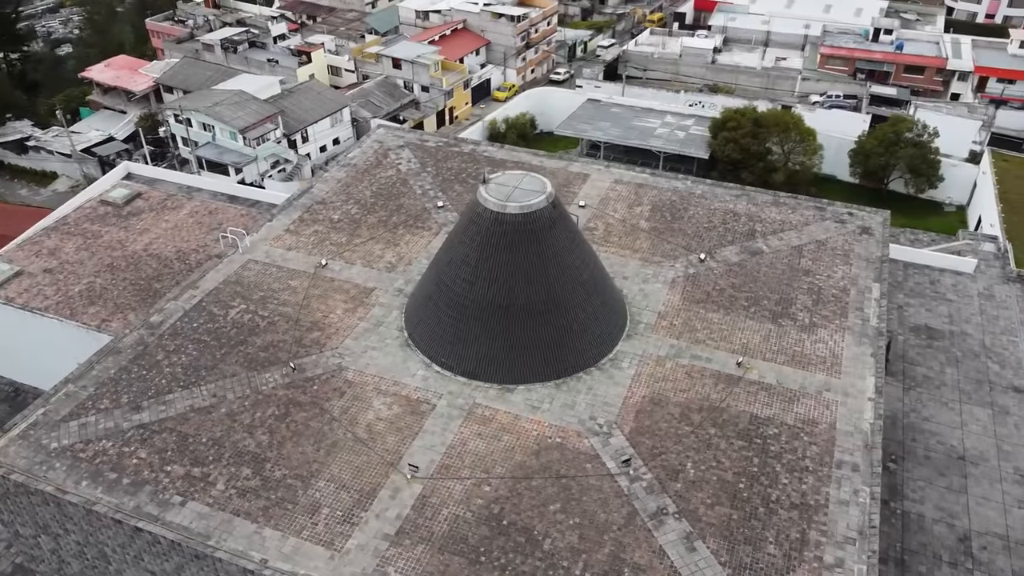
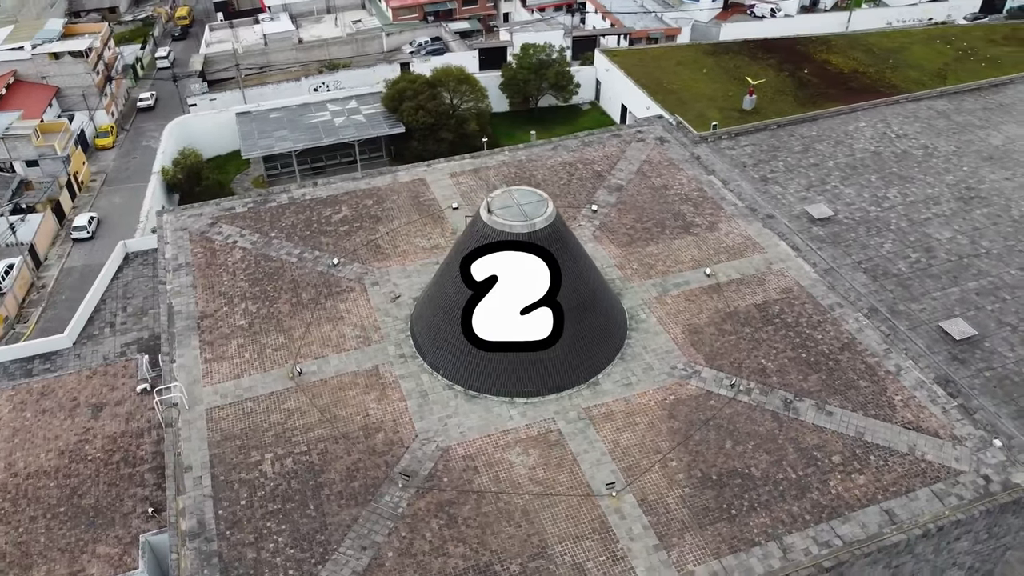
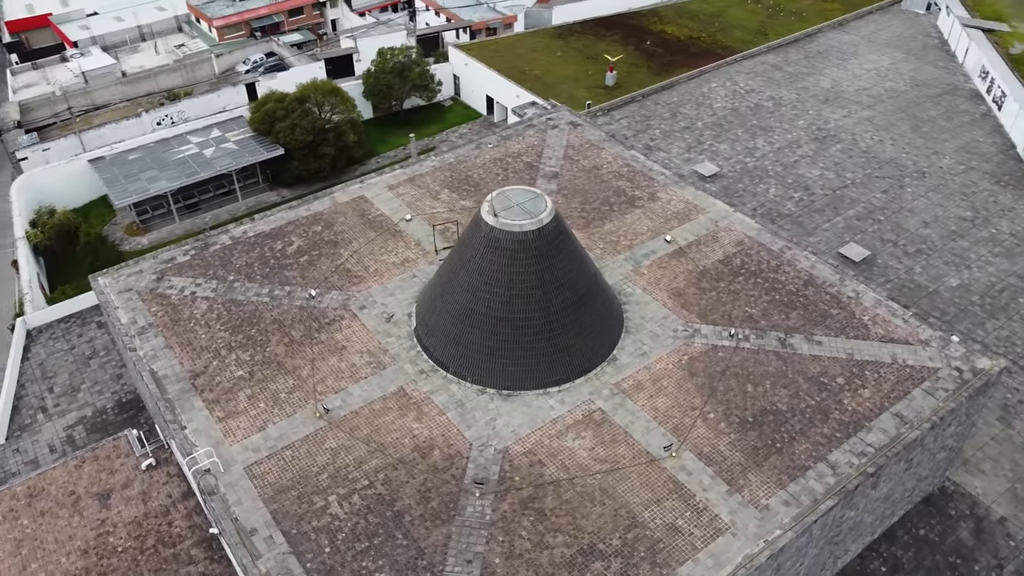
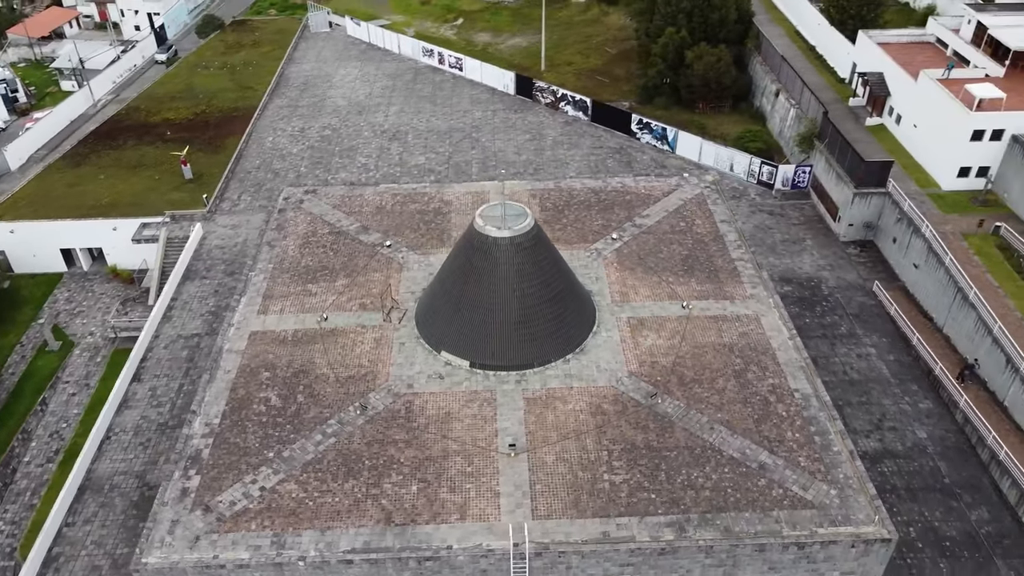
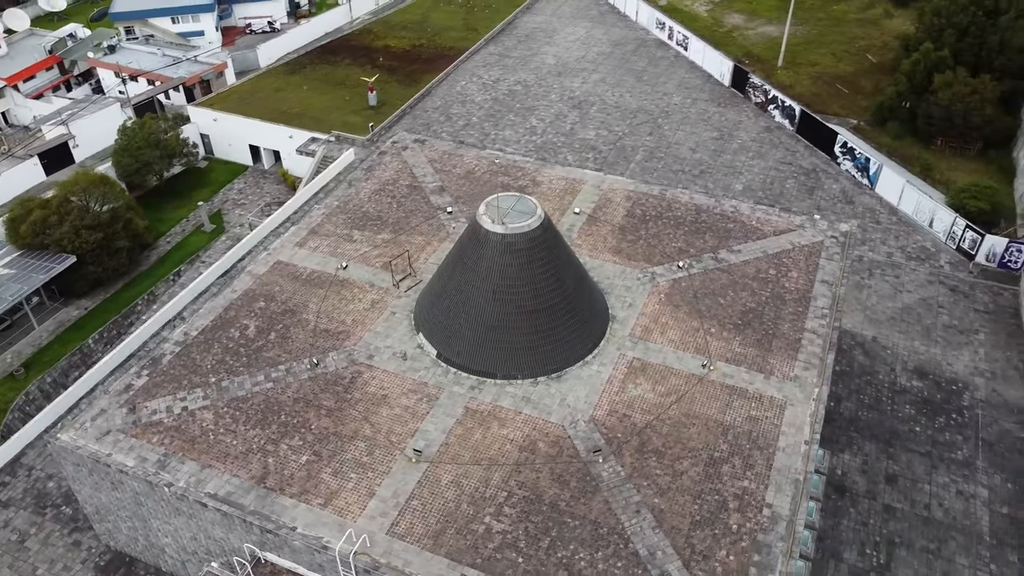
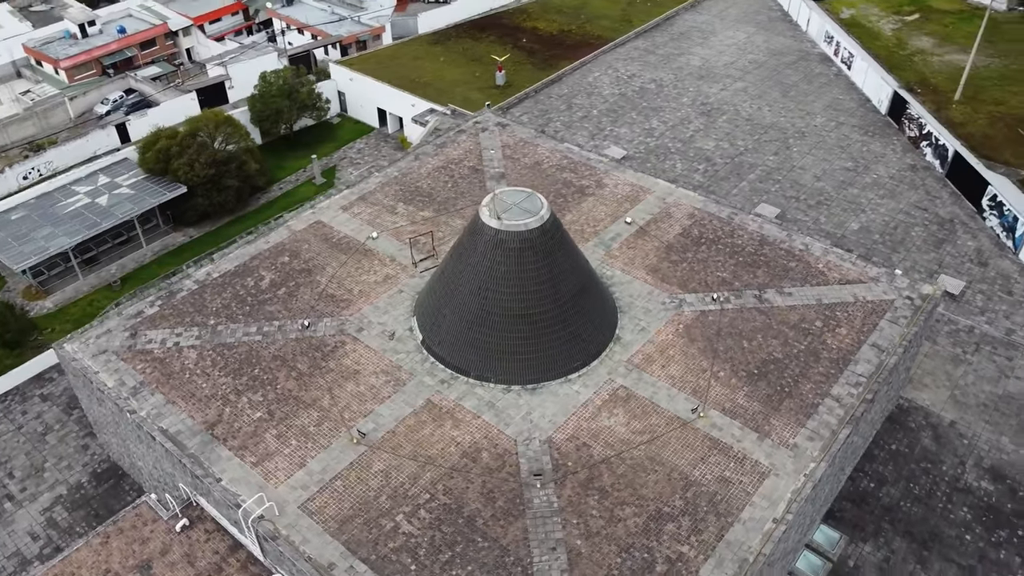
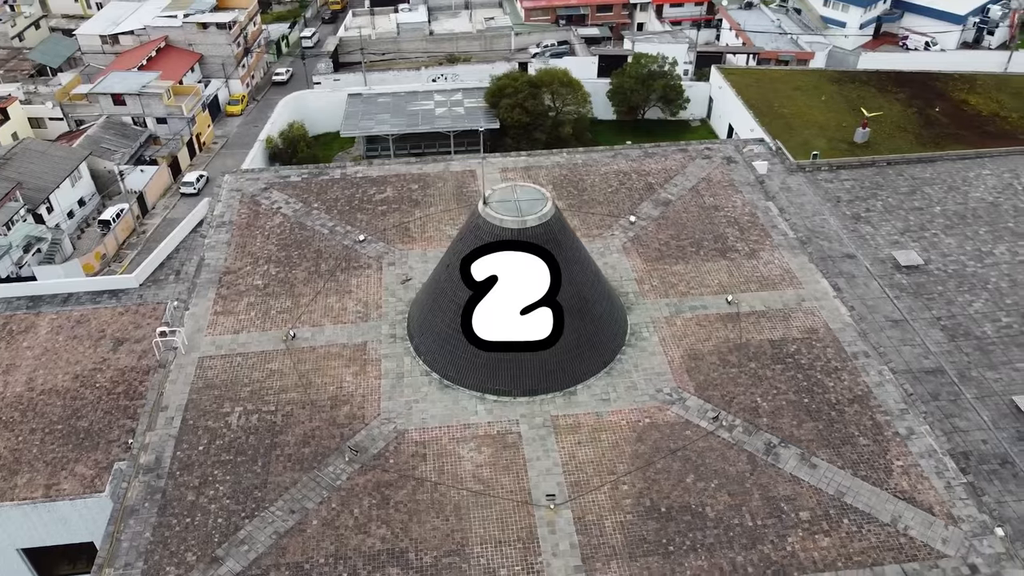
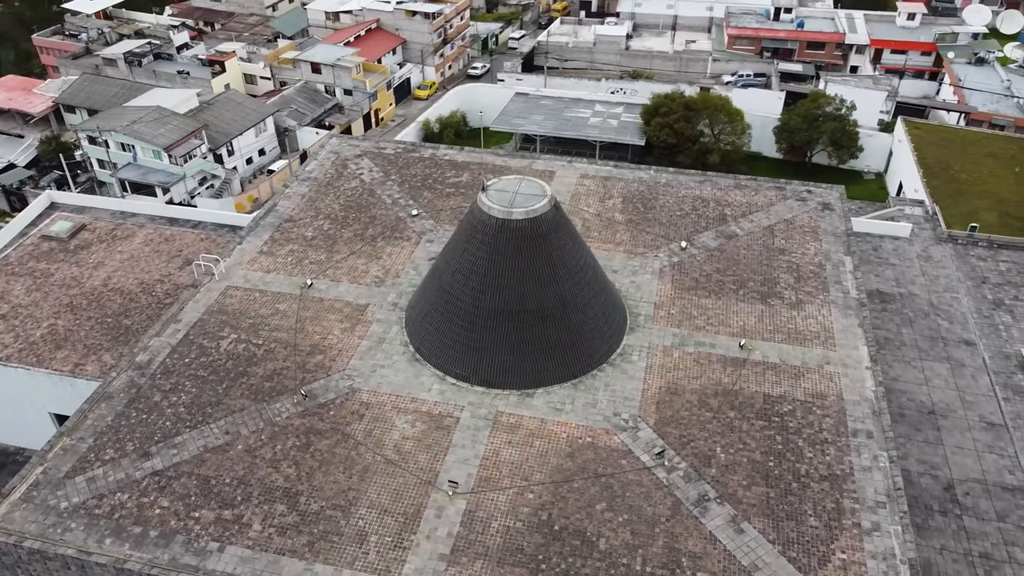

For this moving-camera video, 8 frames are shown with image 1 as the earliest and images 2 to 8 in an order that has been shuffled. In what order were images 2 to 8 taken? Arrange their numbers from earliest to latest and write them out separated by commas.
8, 7, 2, 3, 6, 5, 4
